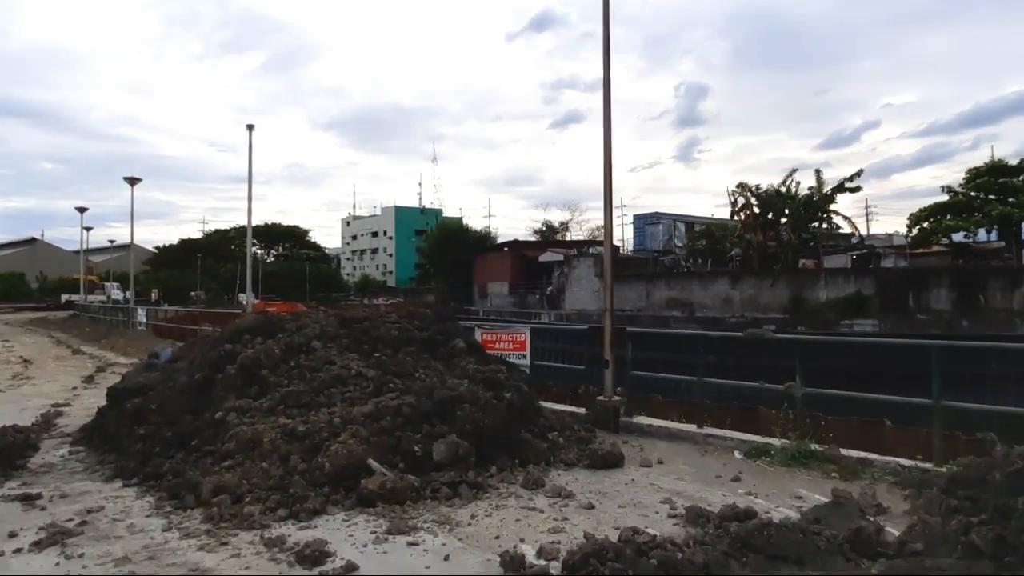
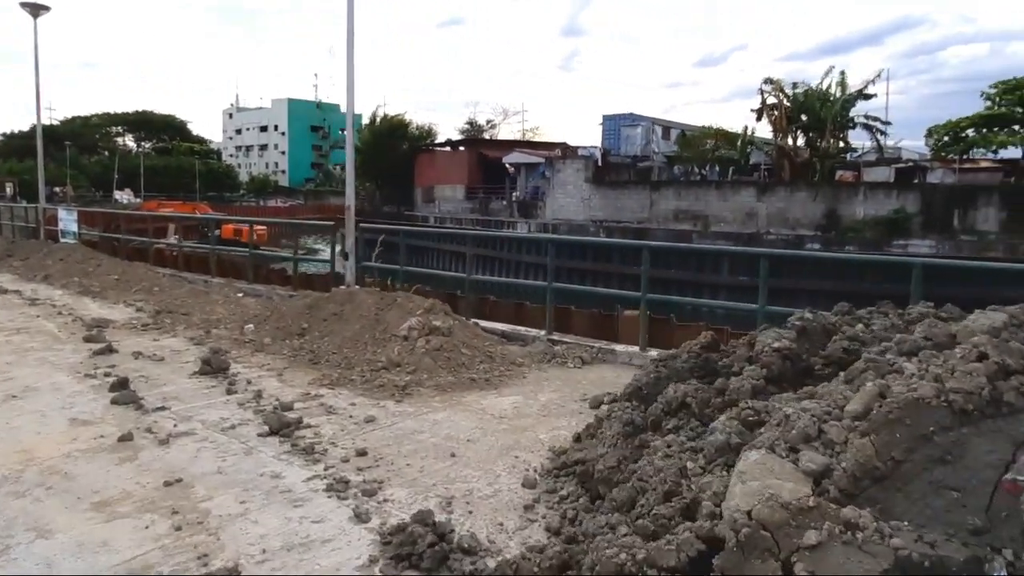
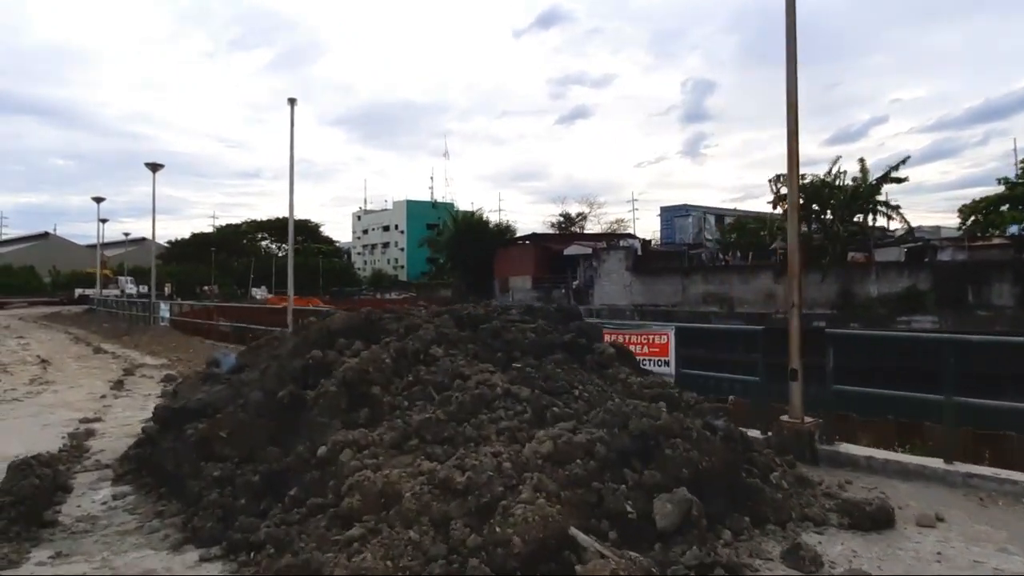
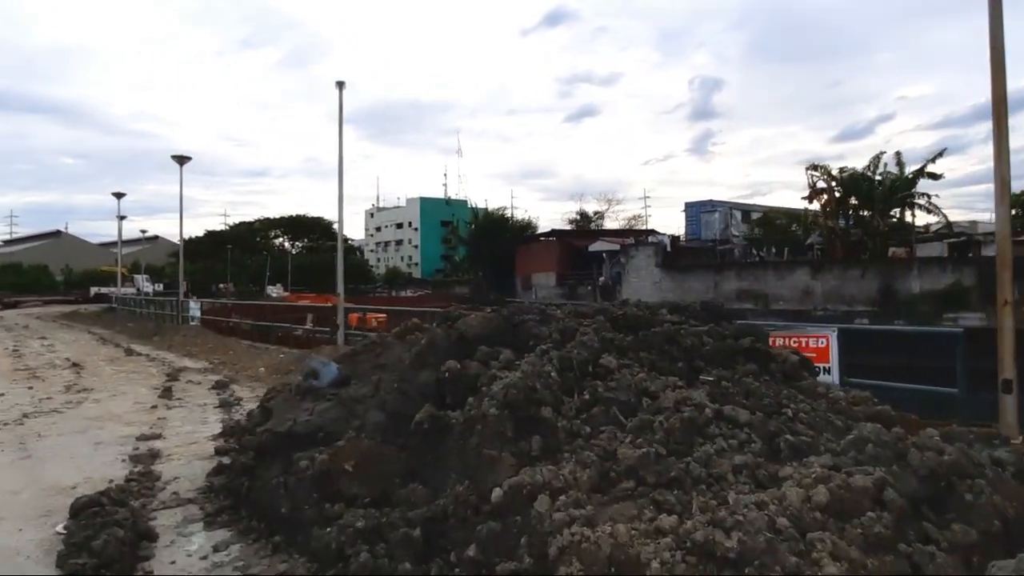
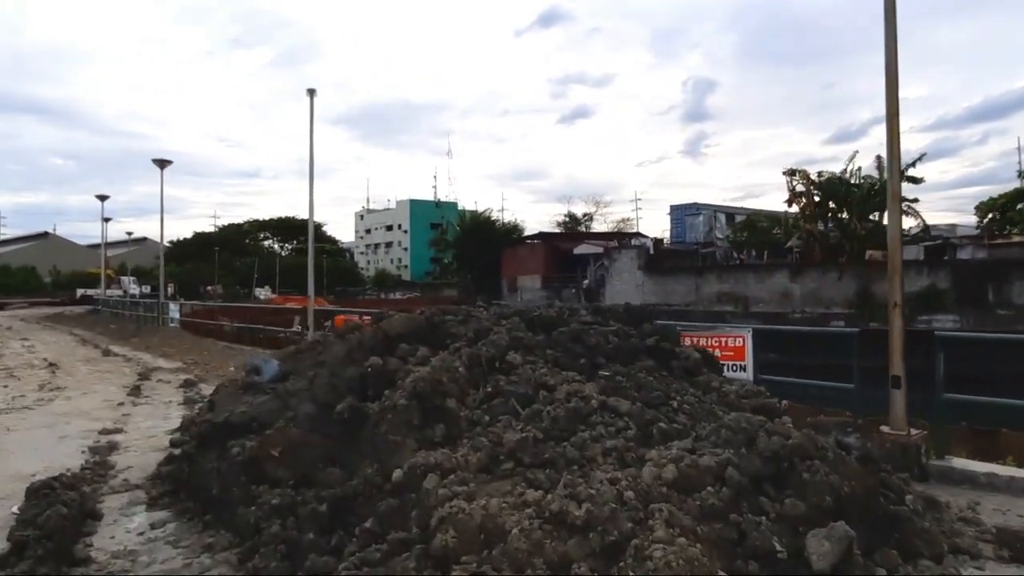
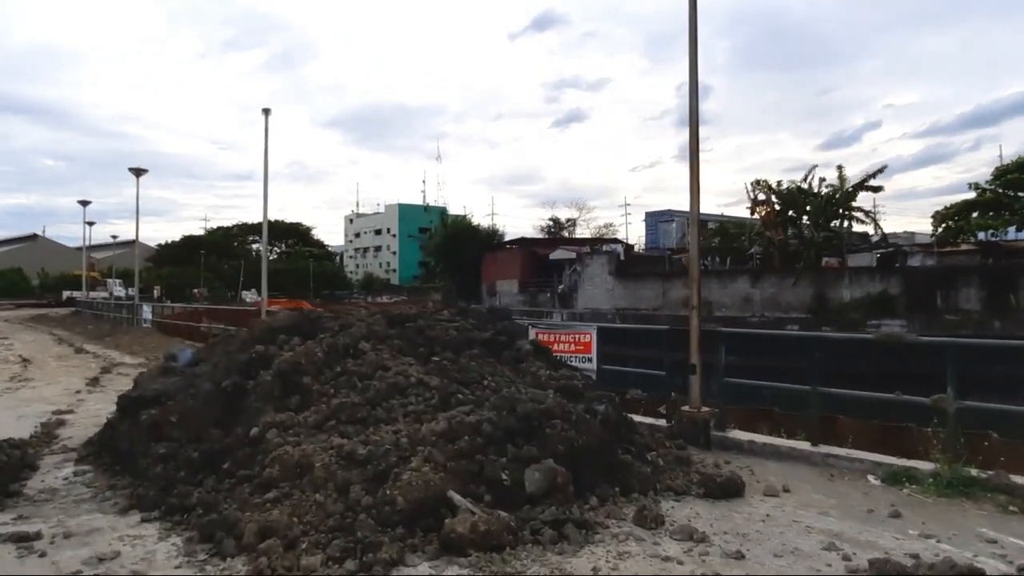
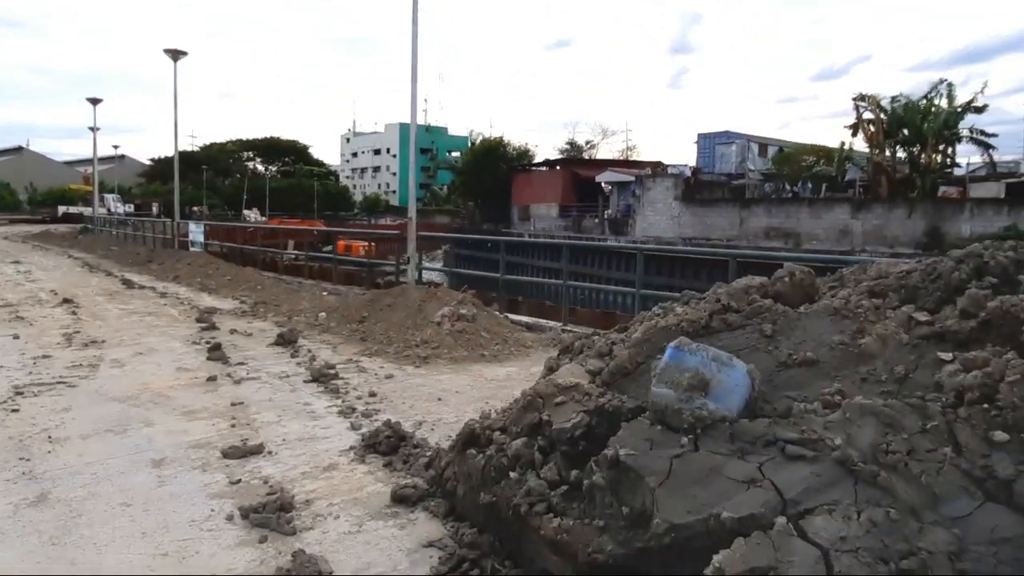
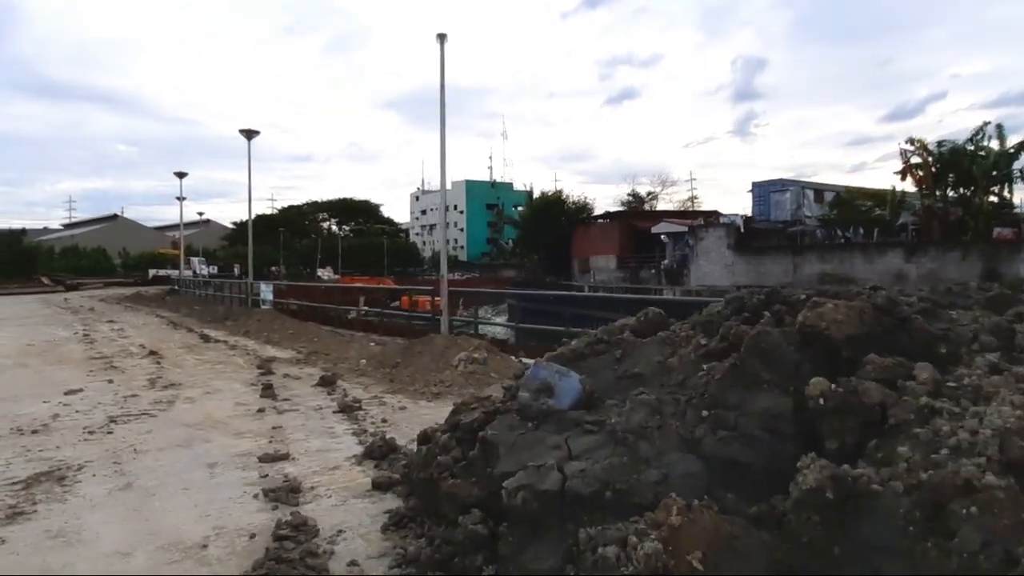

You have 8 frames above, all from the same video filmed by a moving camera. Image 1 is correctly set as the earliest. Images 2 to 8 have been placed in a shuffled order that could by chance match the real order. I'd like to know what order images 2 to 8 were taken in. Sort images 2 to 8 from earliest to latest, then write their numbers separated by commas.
6, 3, 5, 4, 8, 7, 2
